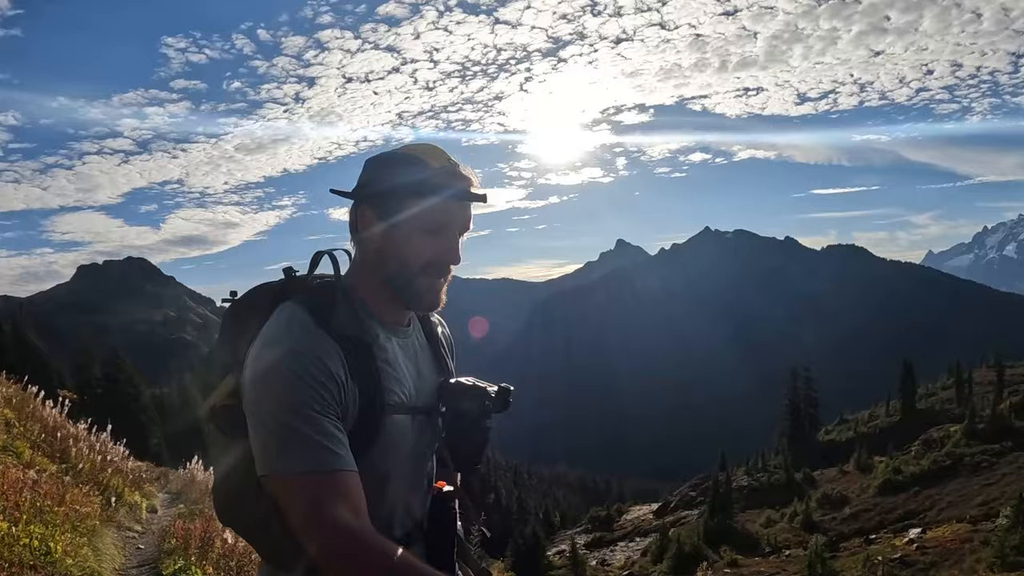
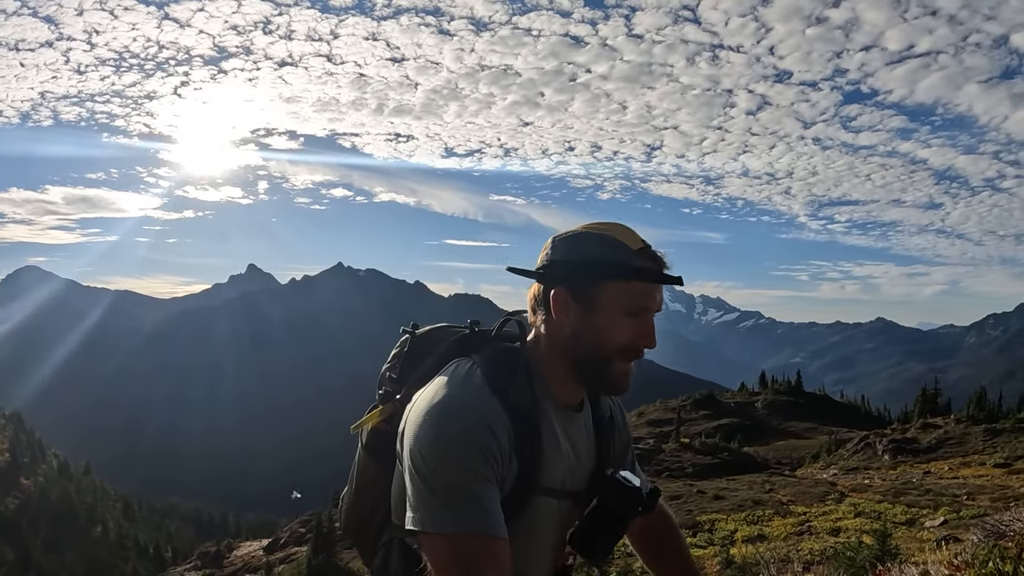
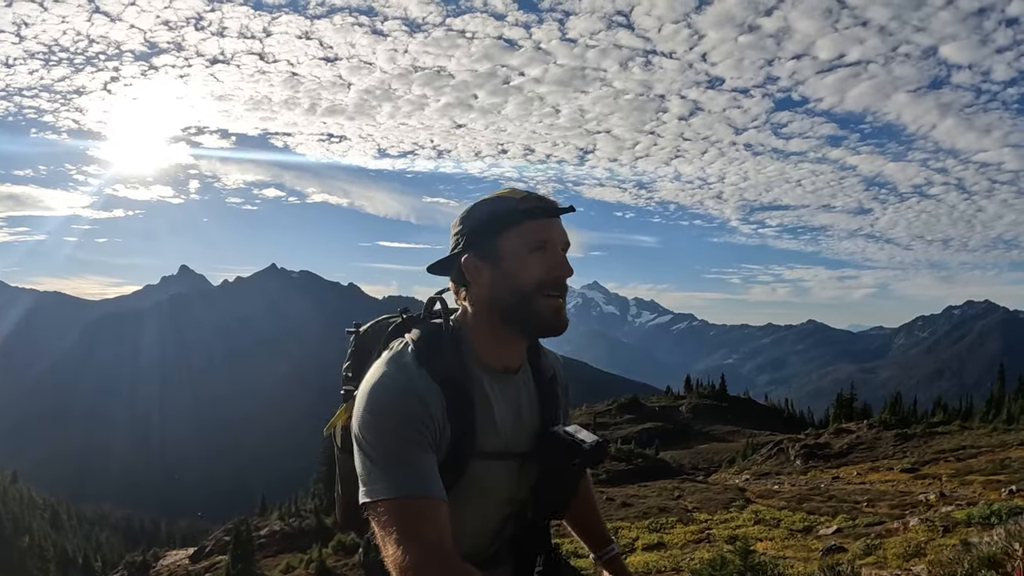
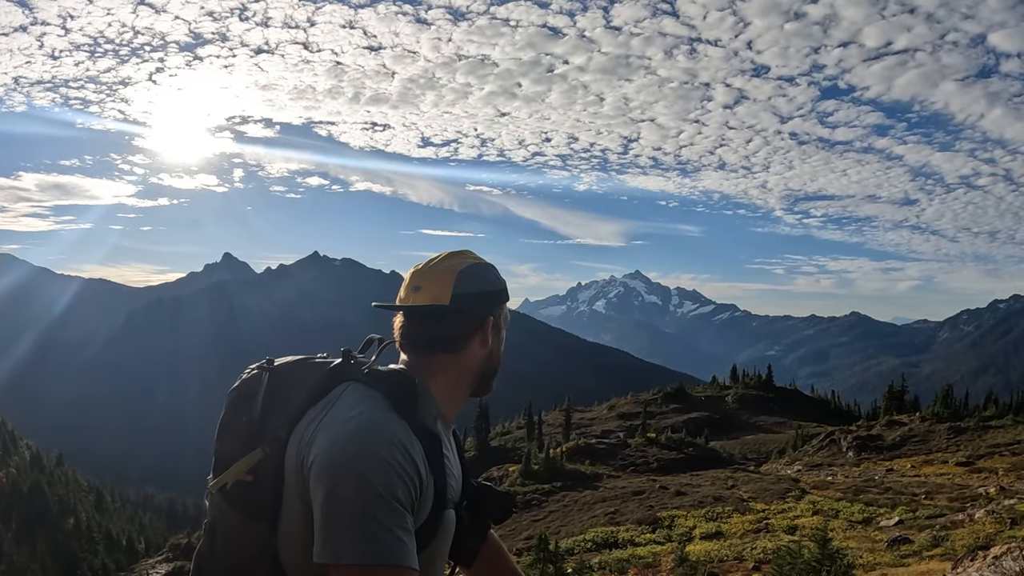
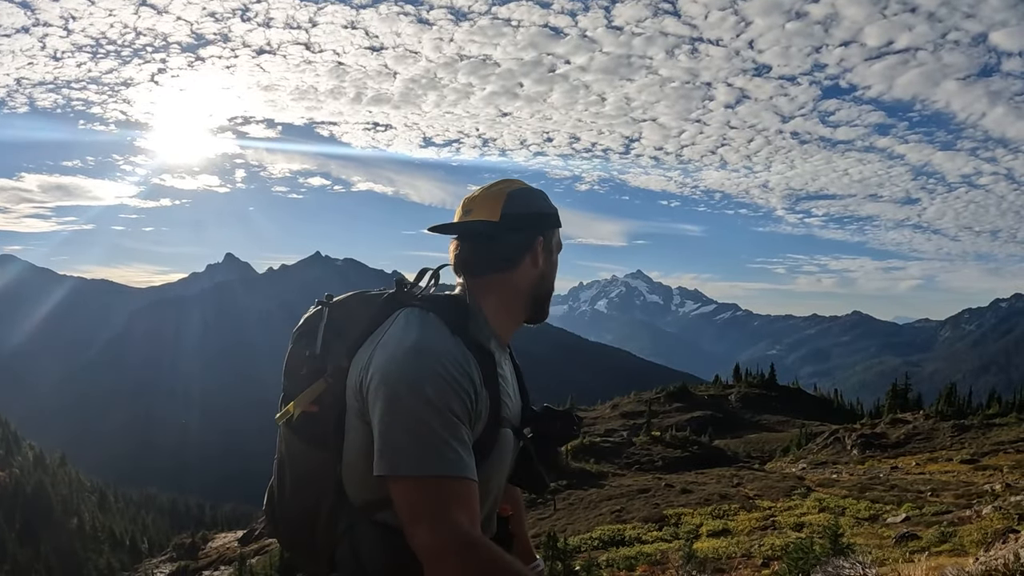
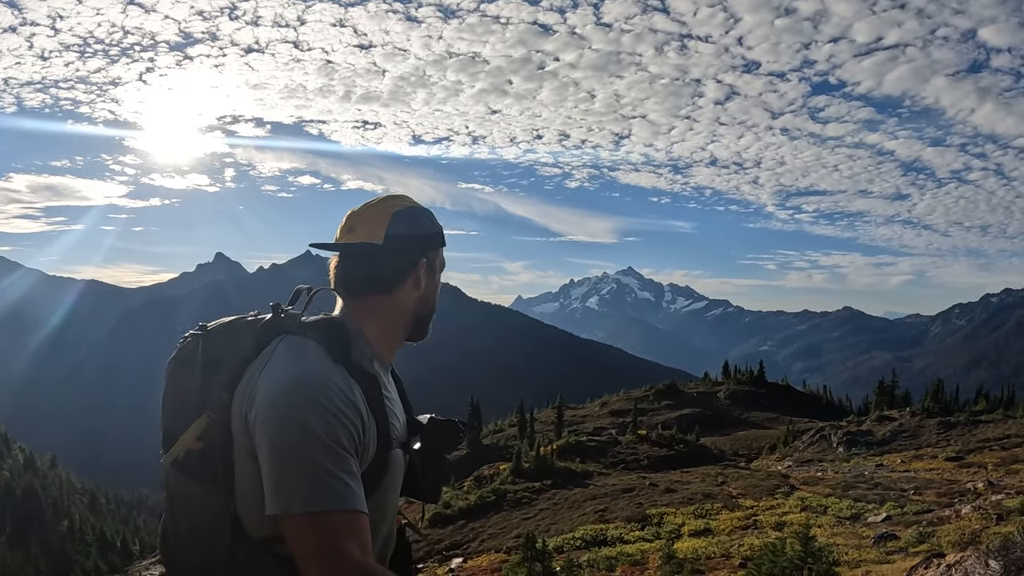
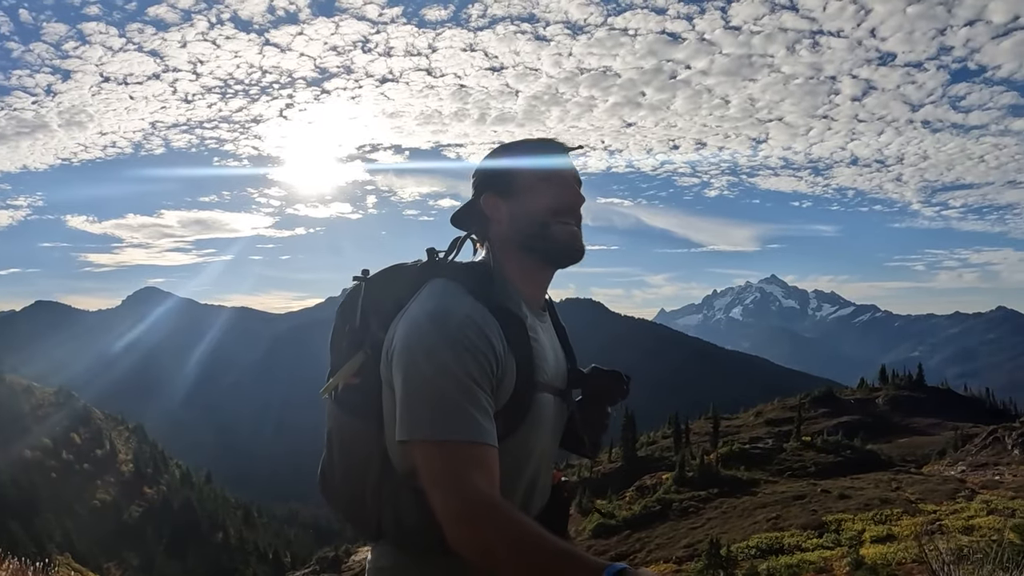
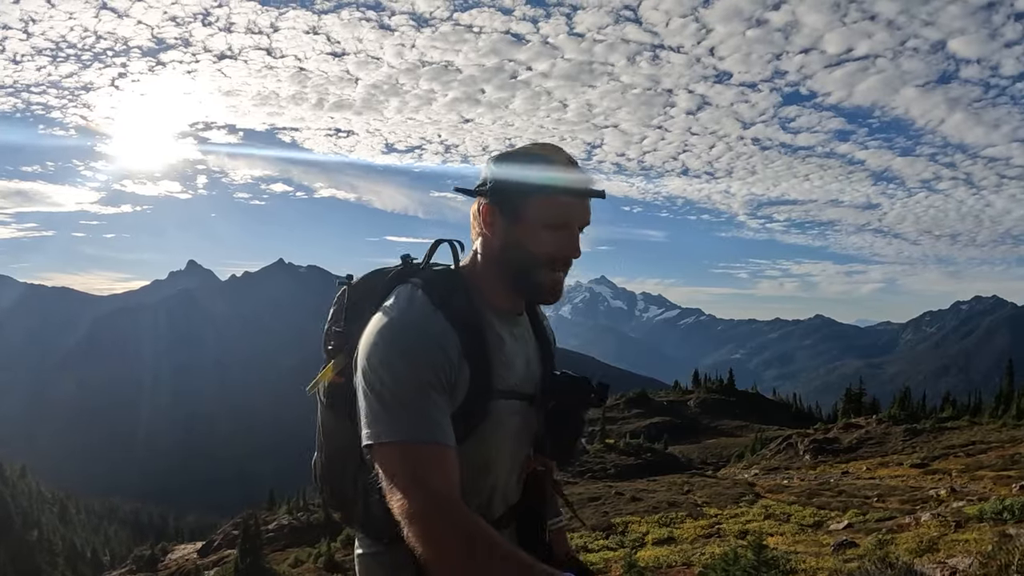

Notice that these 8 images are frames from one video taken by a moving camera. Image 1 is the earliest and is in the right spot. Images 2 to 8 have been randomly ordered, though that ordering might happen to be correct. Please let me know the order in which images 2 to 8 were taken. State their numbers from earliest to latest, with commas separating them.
7, 2, 5, 4, 6, 8, 3
